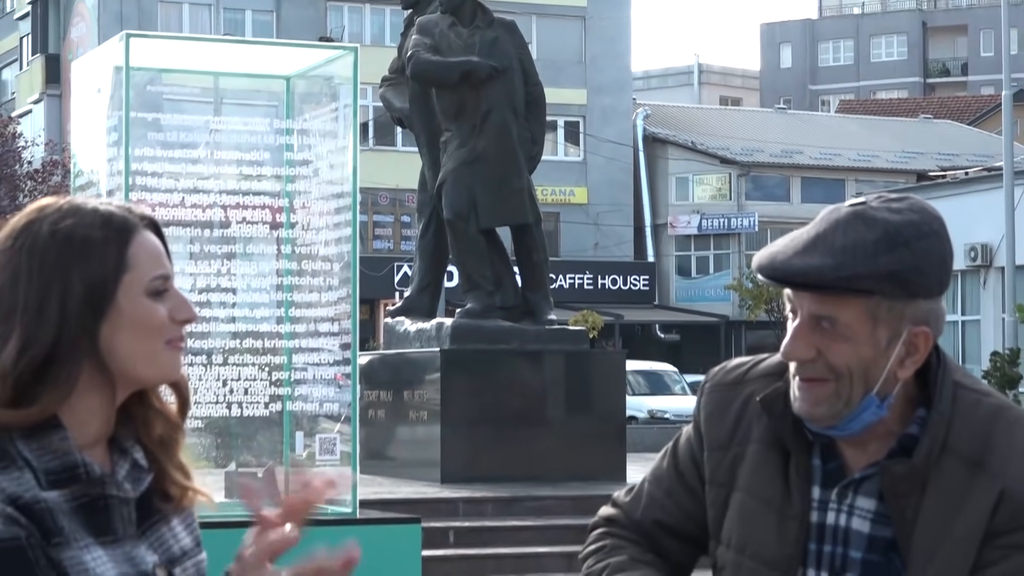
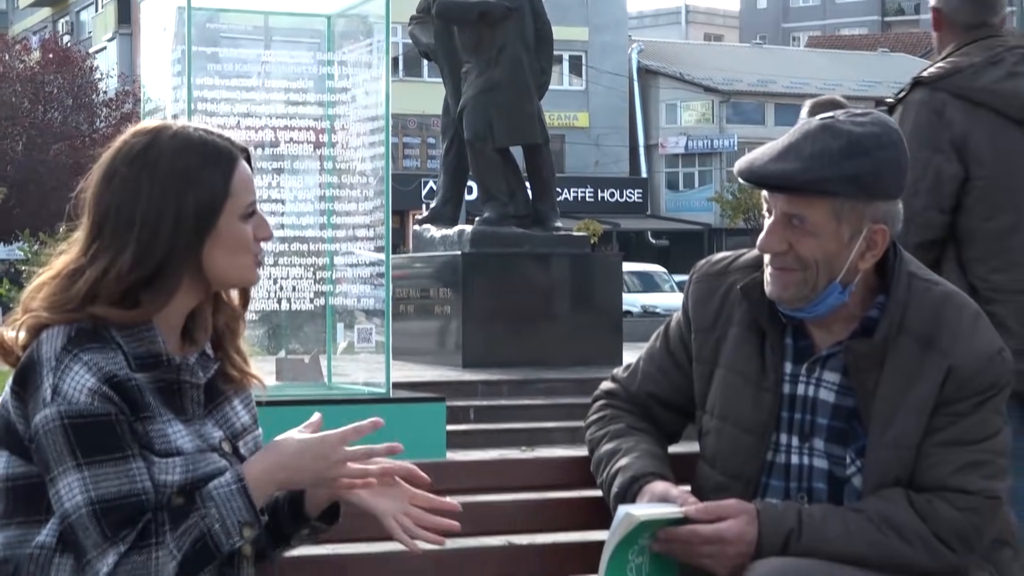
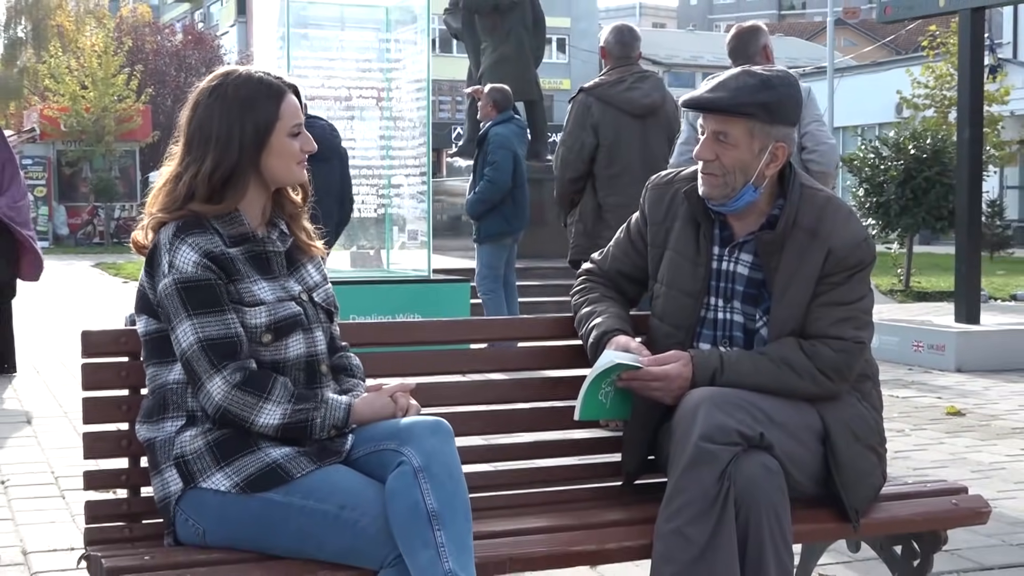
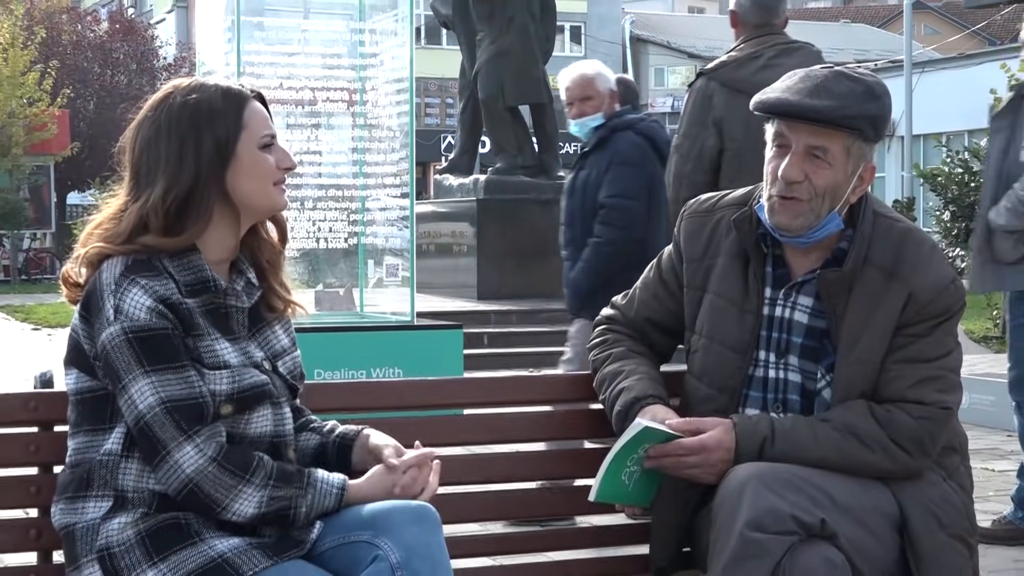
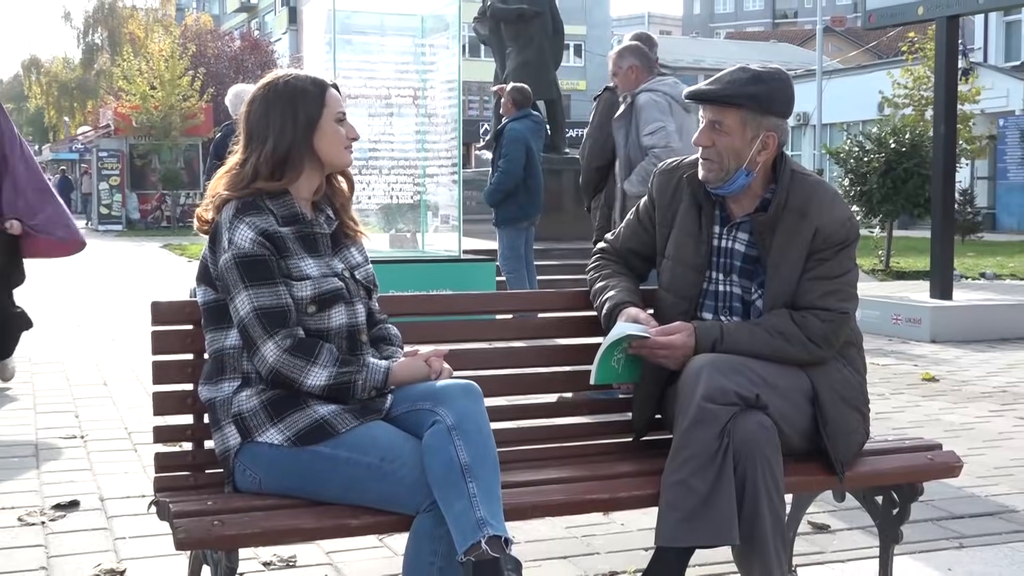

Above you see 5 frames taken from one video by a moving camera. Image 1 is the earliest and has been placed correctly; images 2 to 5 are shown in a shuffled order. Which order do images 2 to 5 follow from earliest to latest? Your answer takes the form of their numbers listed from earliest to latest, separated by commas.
2, 4, 3, 5
